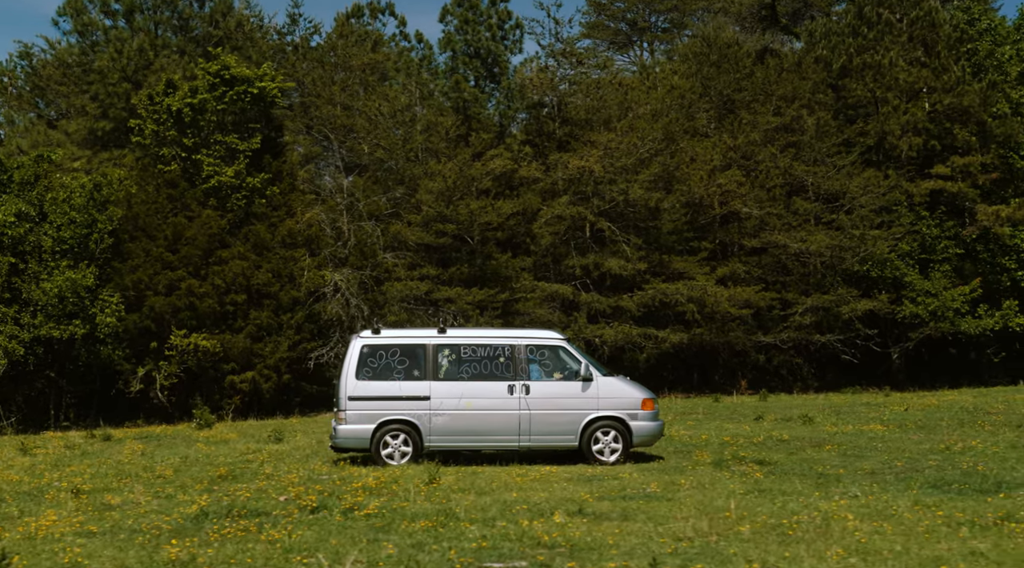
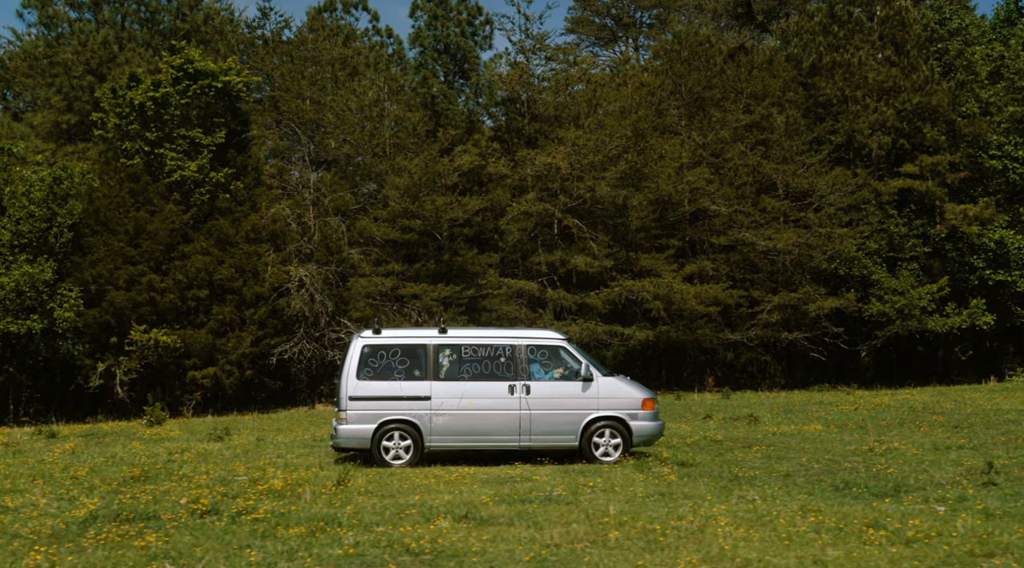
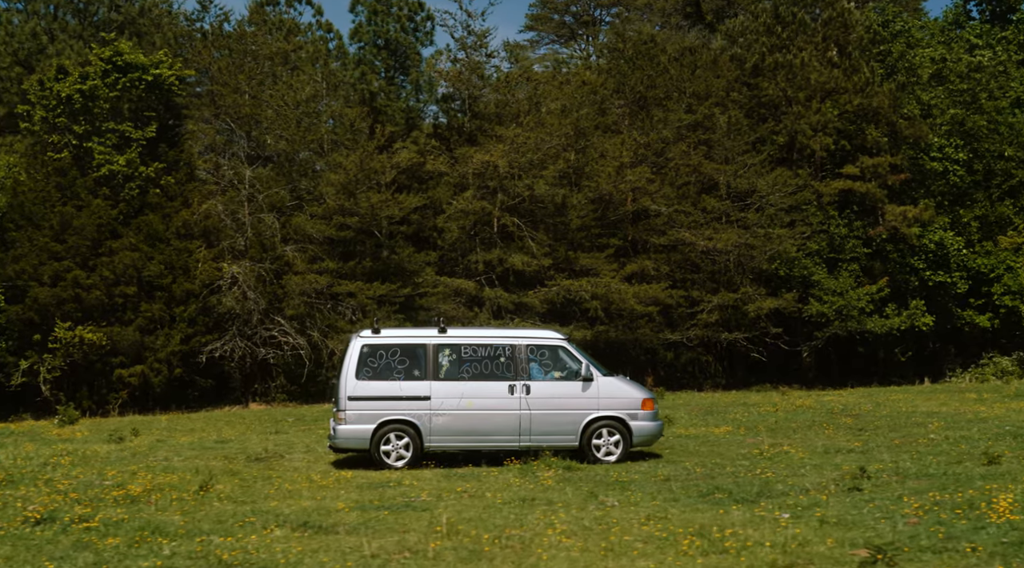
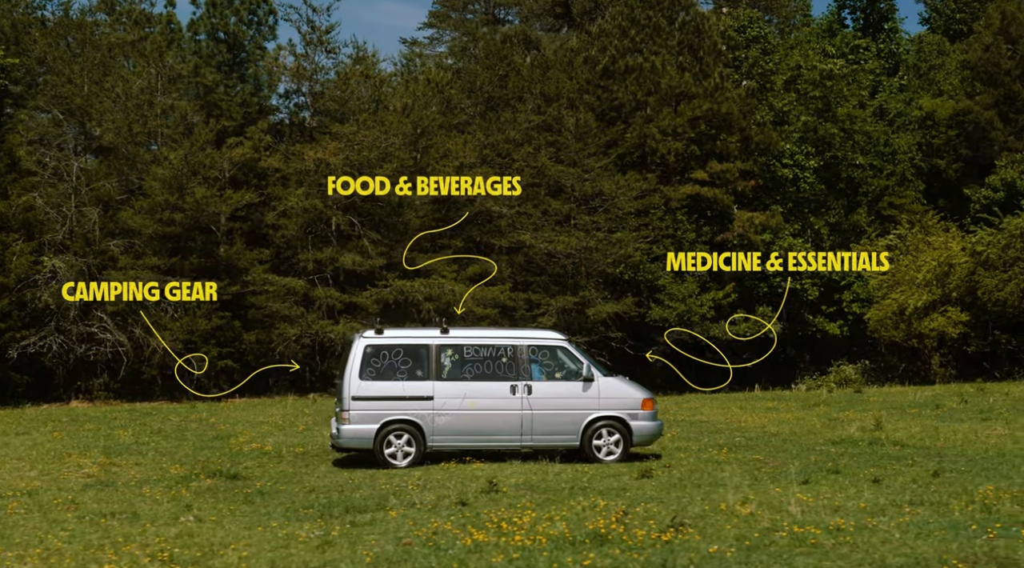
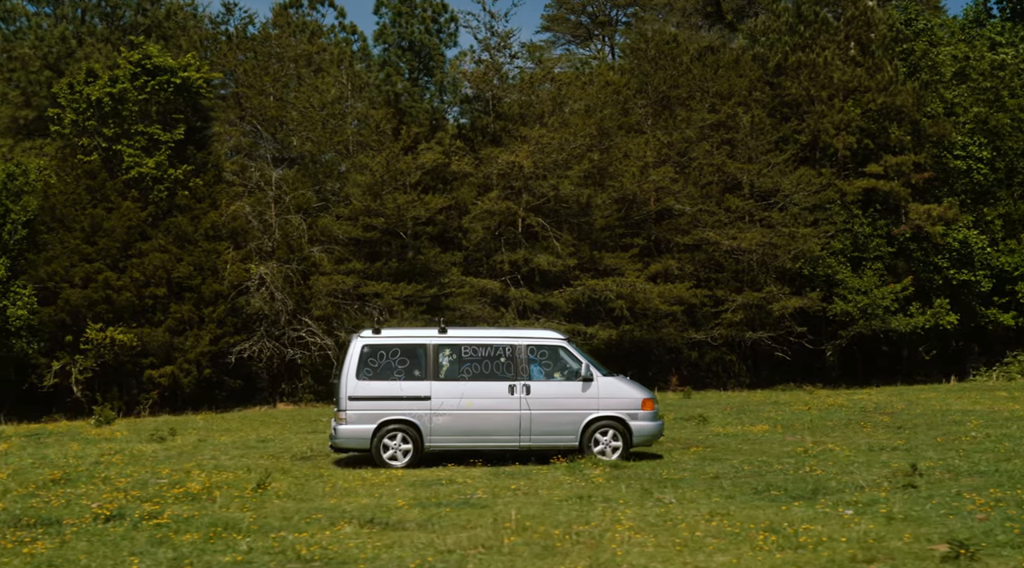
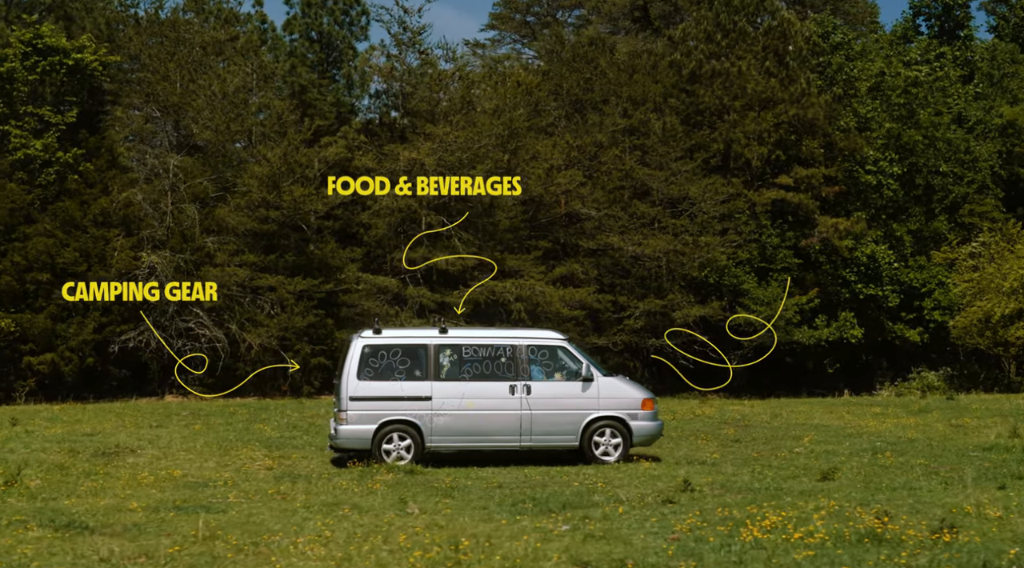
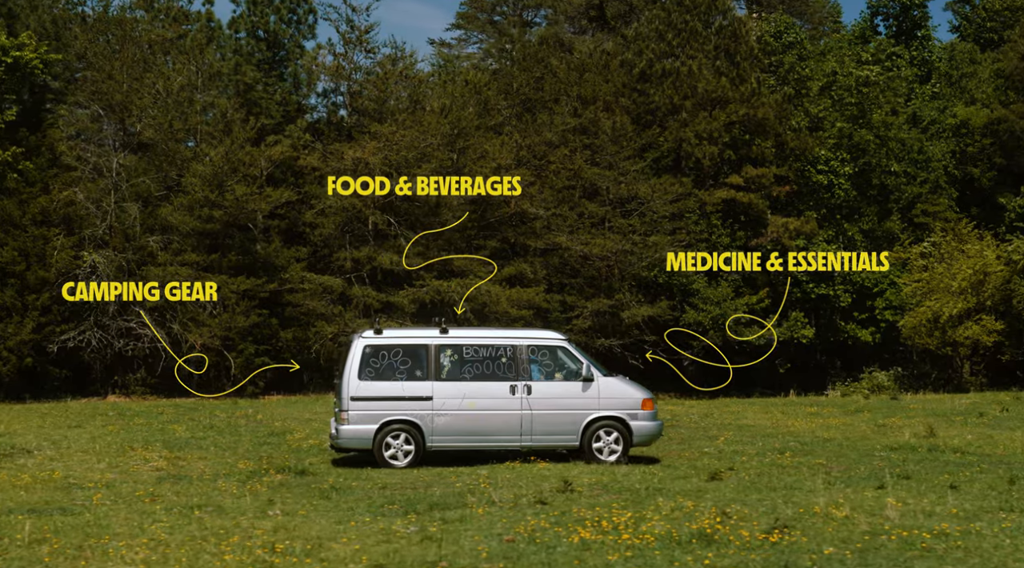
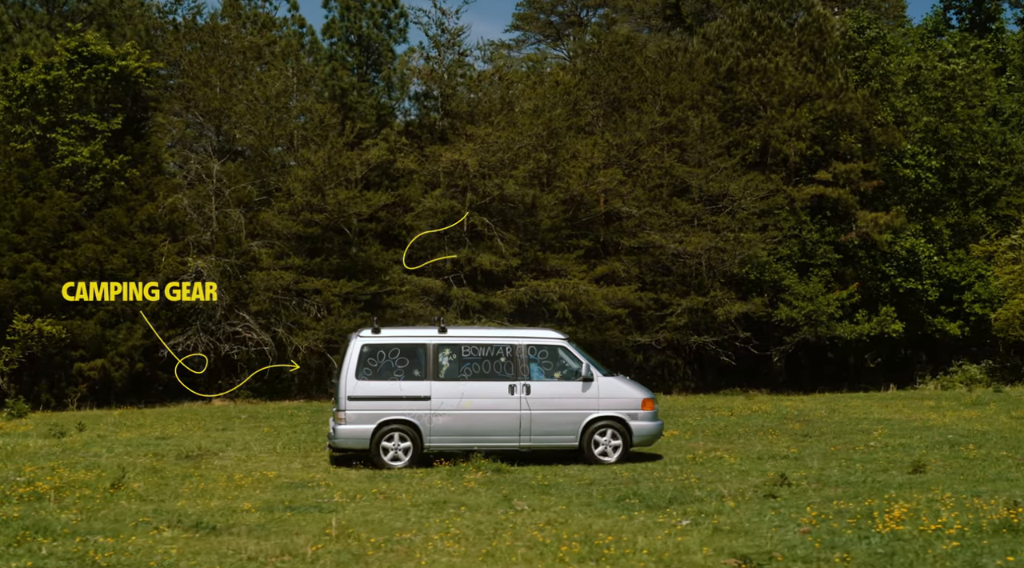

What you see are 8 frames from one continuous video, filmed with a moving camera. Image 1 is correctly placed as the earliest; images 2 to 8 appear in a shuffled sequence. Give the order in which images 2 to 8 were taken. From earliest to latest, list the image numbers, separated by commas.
2, 5, 3, 8, 6, 7, 4
